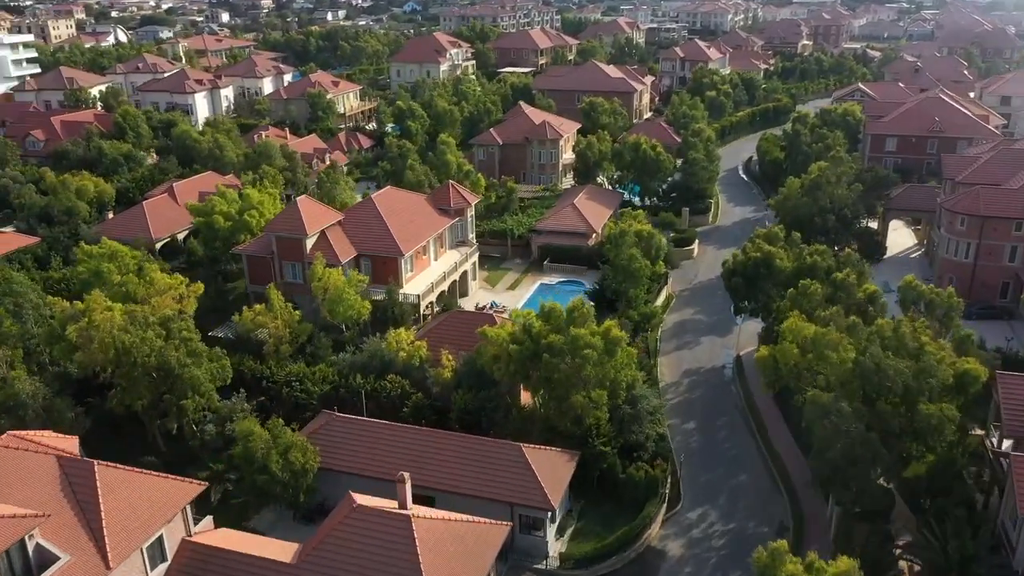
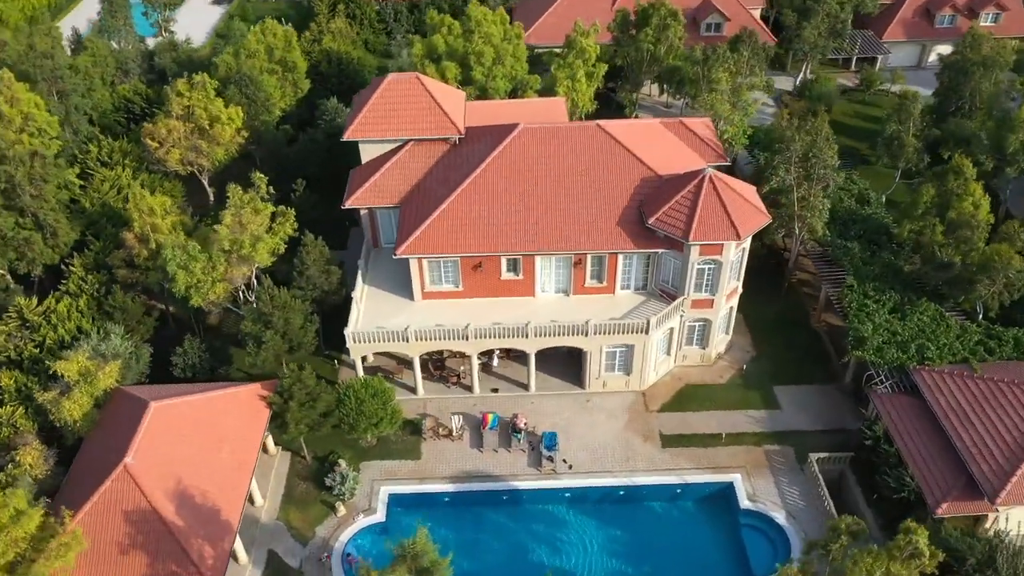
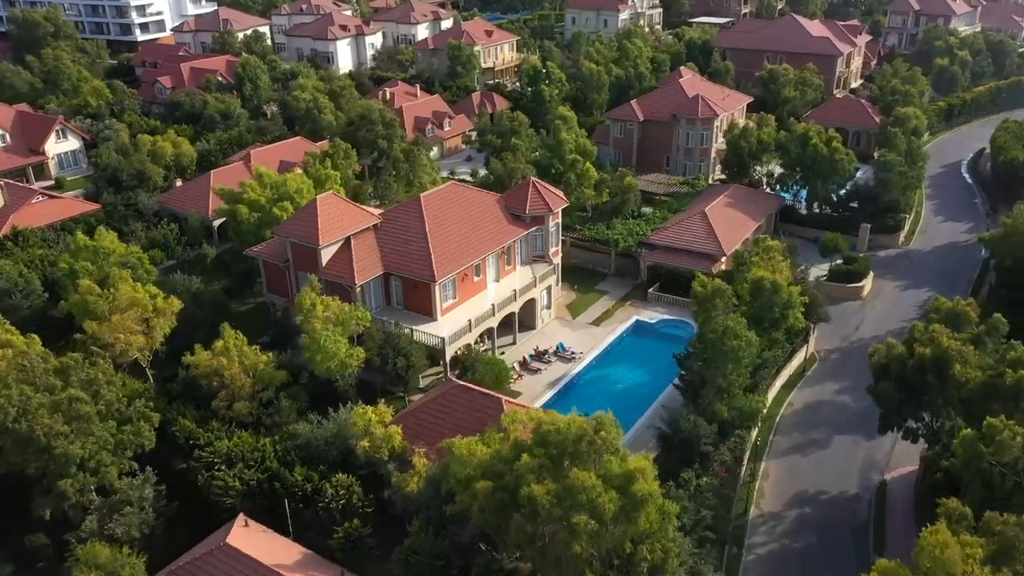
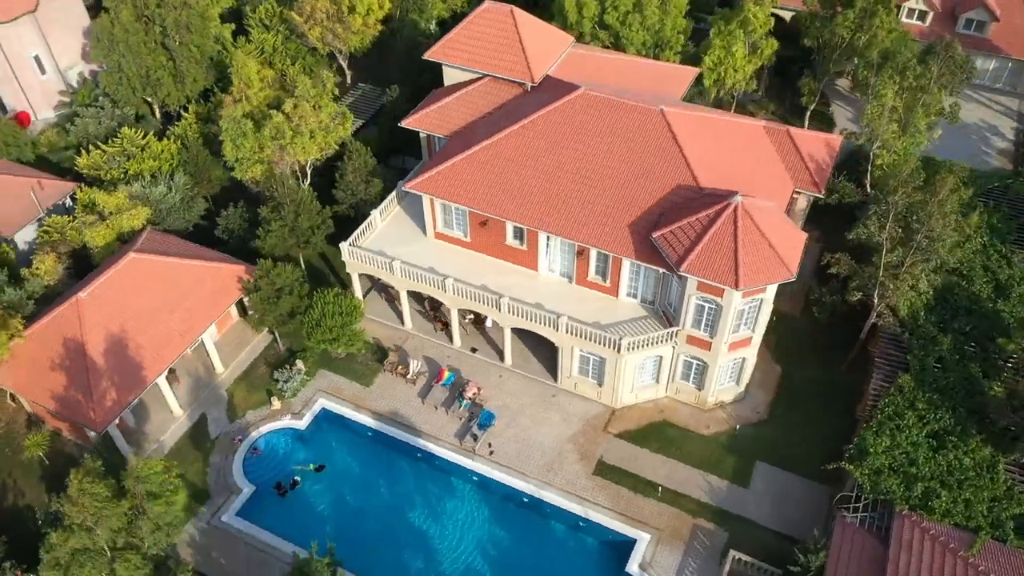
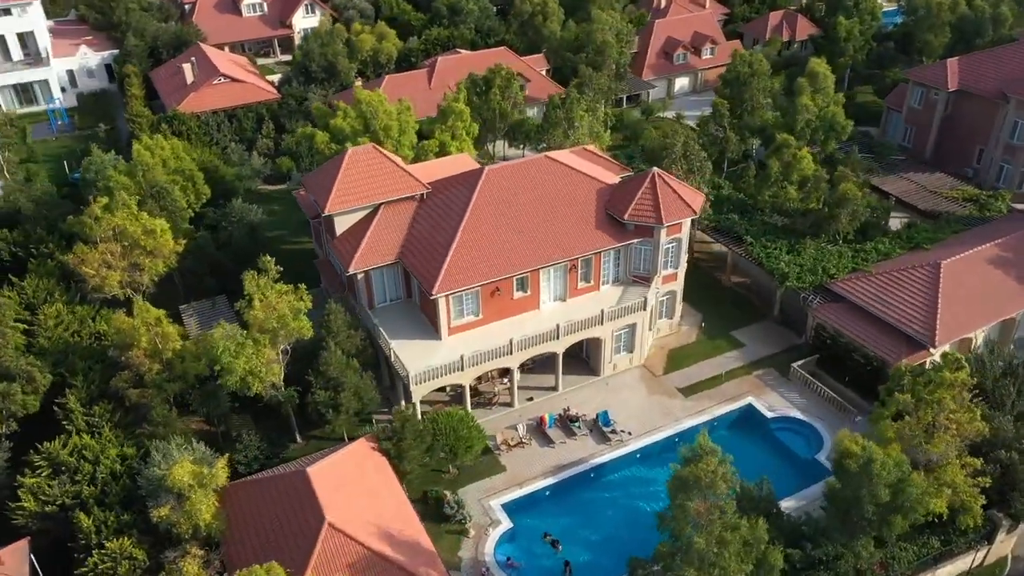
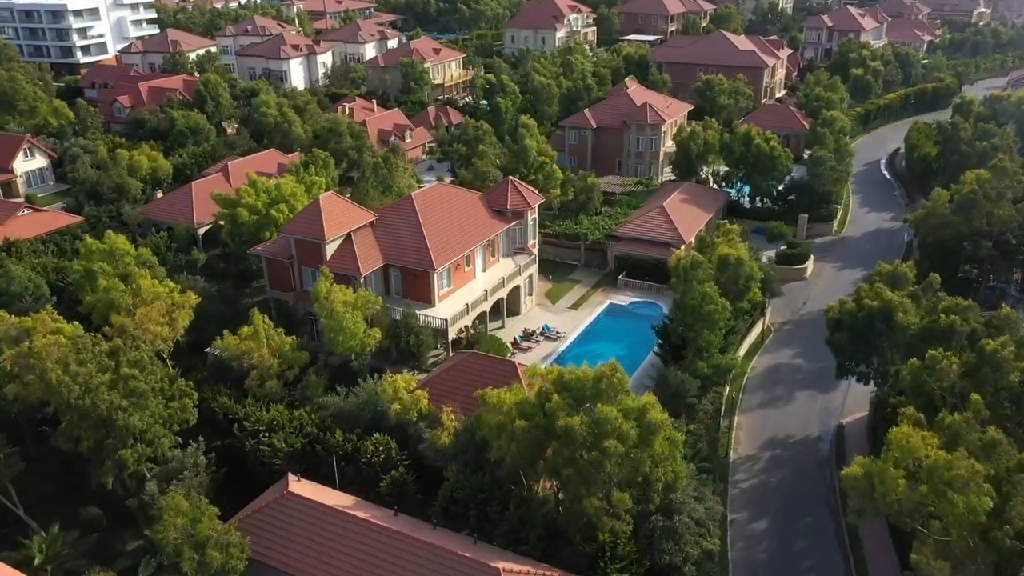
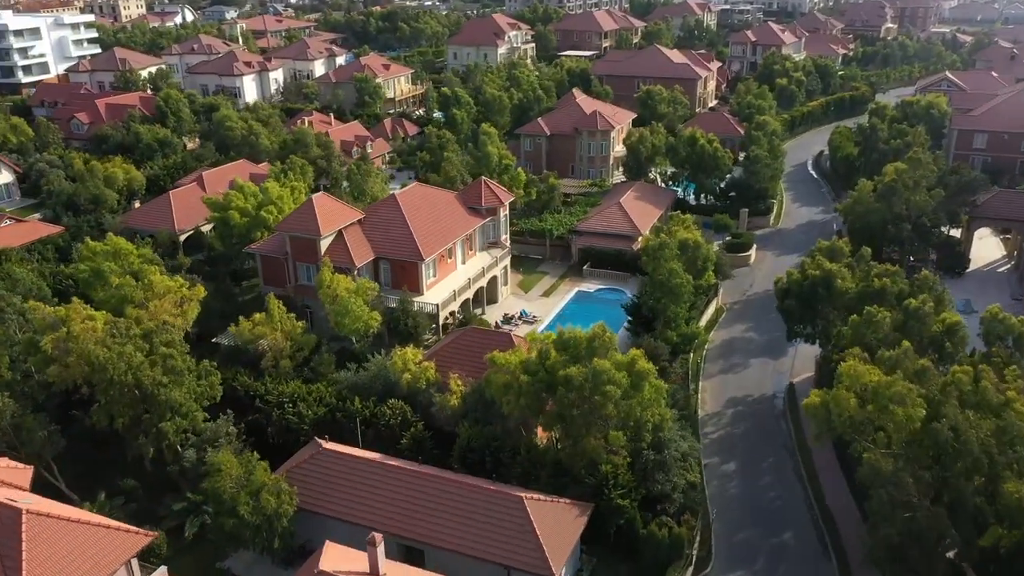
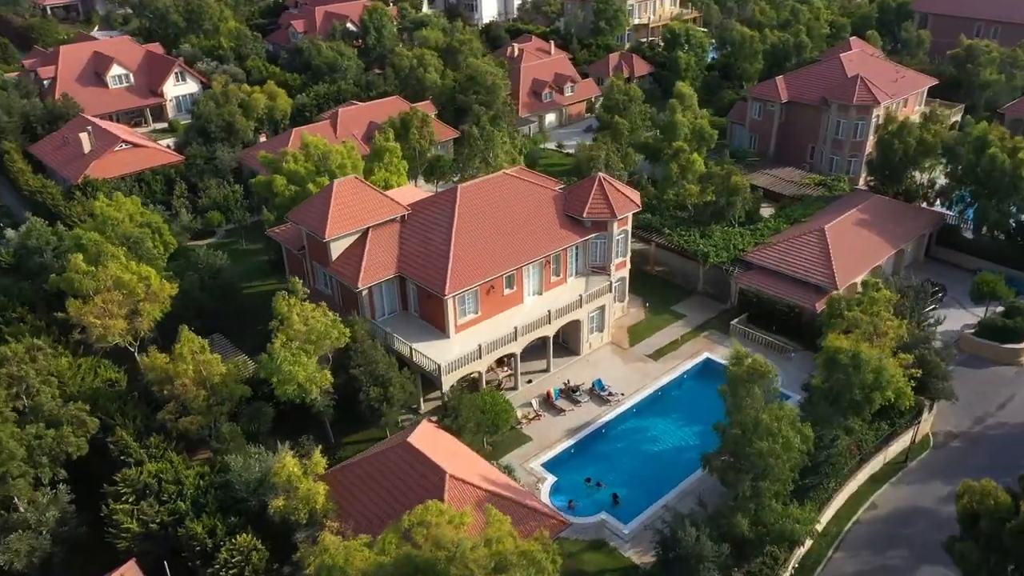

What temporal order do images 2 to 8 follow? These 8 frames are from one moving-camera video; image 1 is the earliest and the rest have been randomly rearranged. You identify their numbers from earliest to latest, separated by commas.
7, 6, 3, 8, 5, 2, 4
